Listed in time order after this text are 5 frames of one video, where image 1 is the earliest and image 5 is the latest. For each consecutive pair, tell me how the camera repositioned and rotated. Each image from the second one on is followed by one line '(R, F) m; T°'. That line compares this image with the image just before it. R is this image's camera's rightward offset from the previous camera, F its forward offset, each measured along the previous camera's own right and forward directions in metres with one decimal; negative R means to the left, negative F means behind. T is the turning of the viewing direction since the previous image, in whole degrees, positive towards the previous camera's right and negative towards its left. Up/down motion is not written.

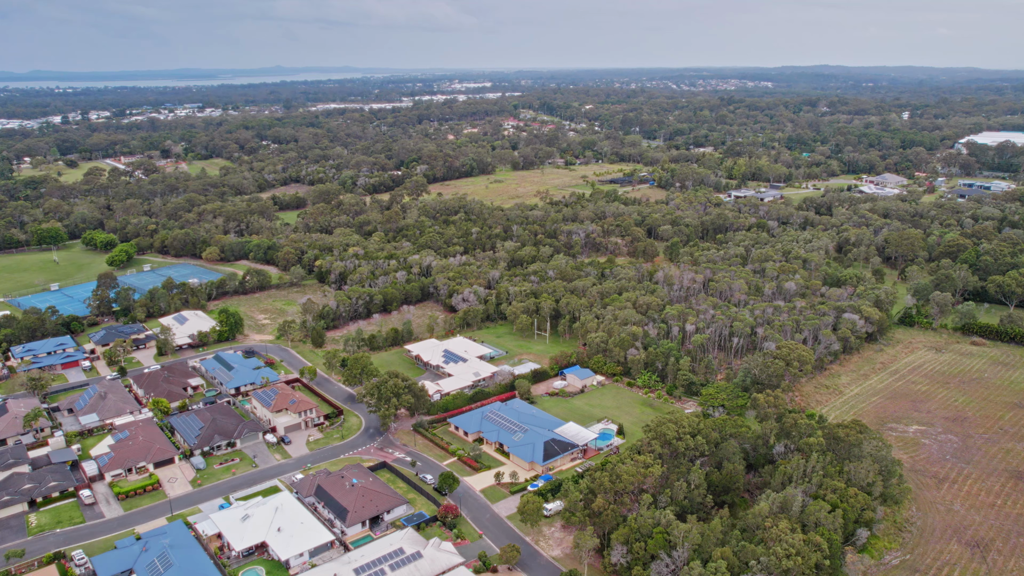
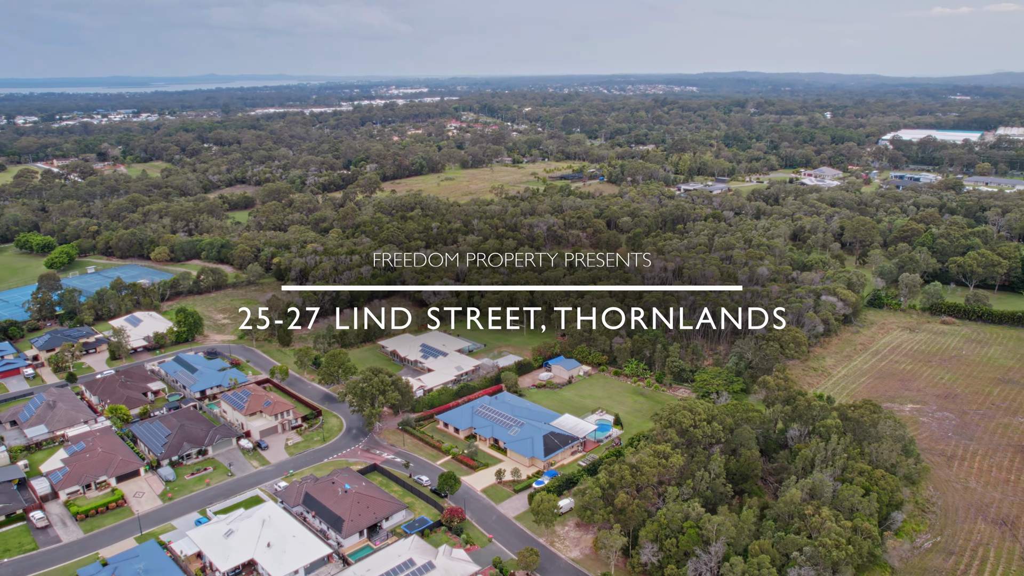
(-3.2, +3.3) m; +4°
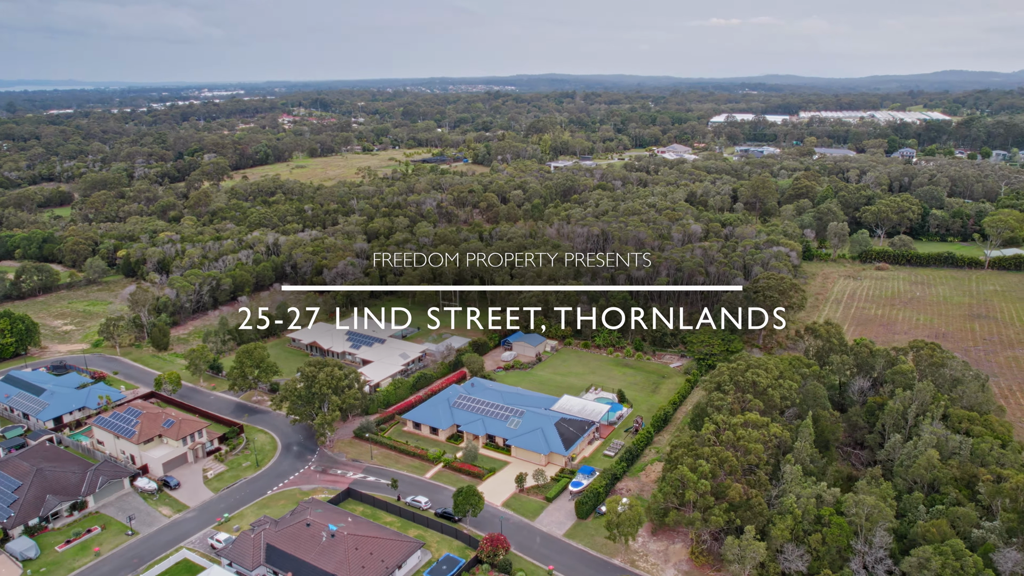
(-8.2, +12.1) m; +13°
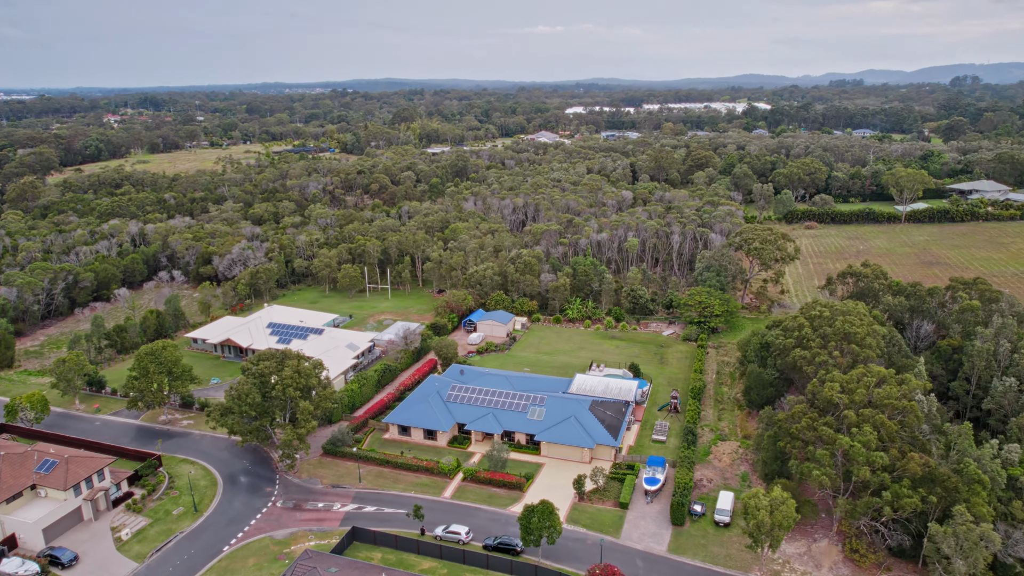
(-7.0, +9.7) m; +12°
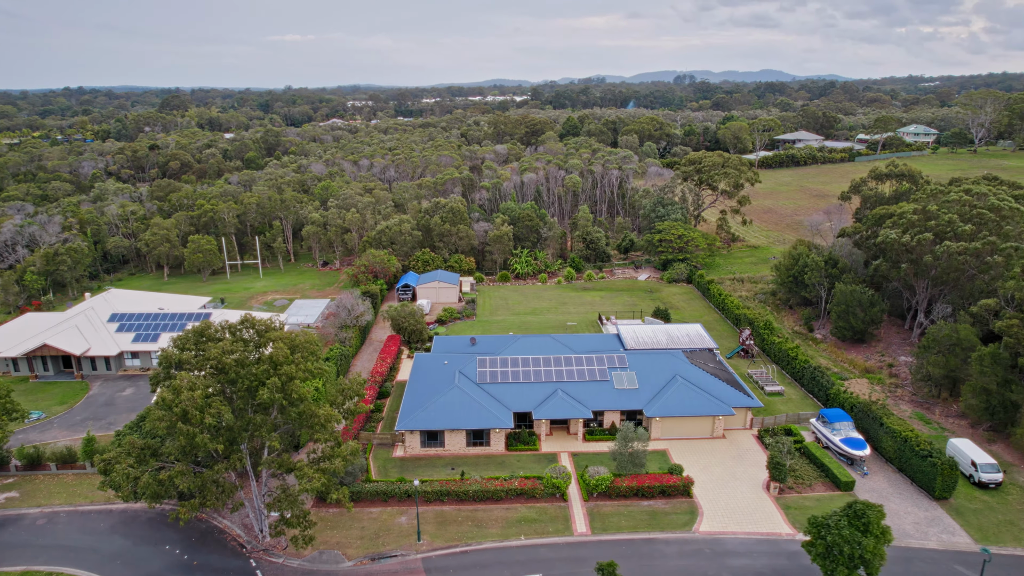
(-8.3, +12.5) m; +18°
